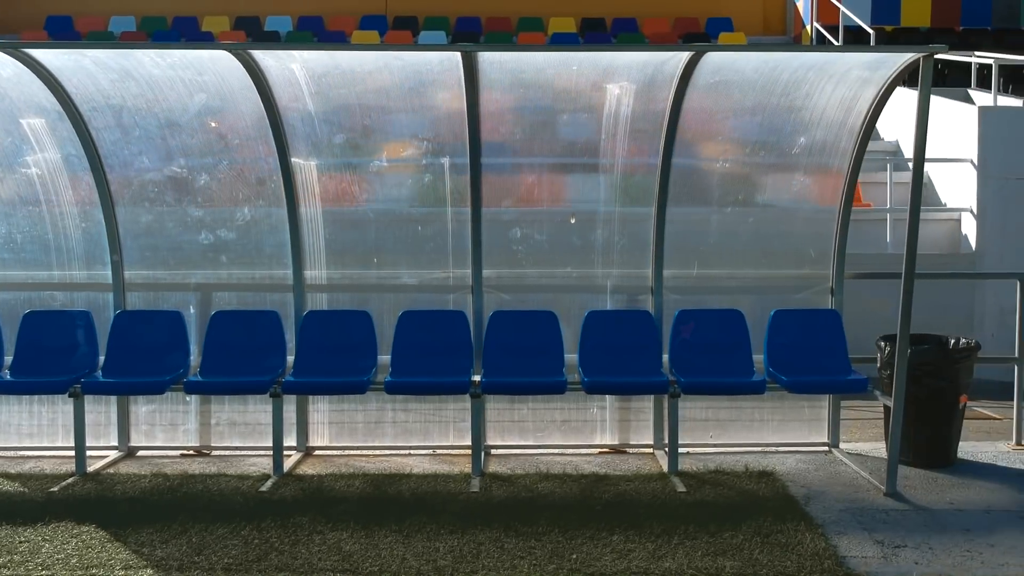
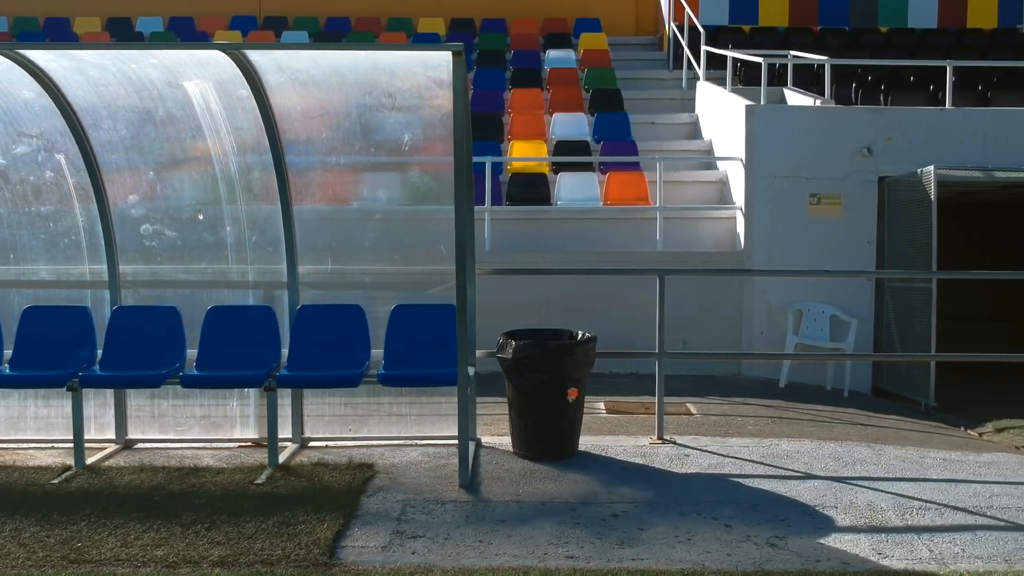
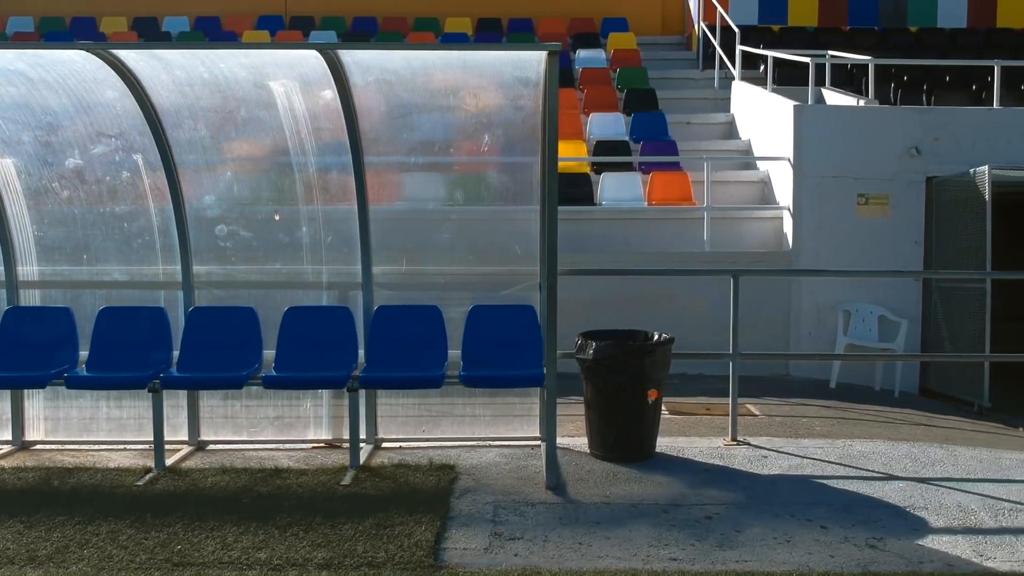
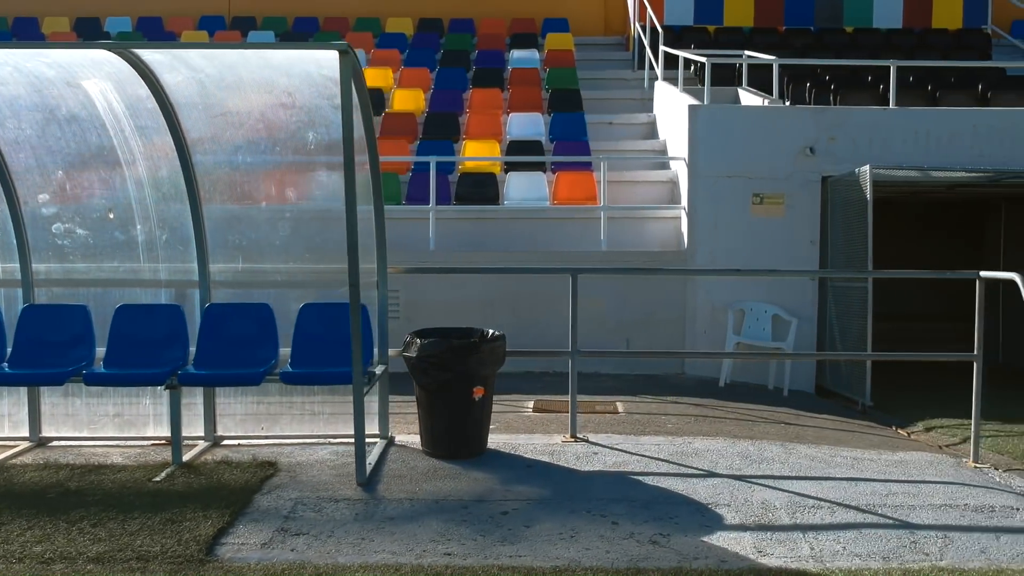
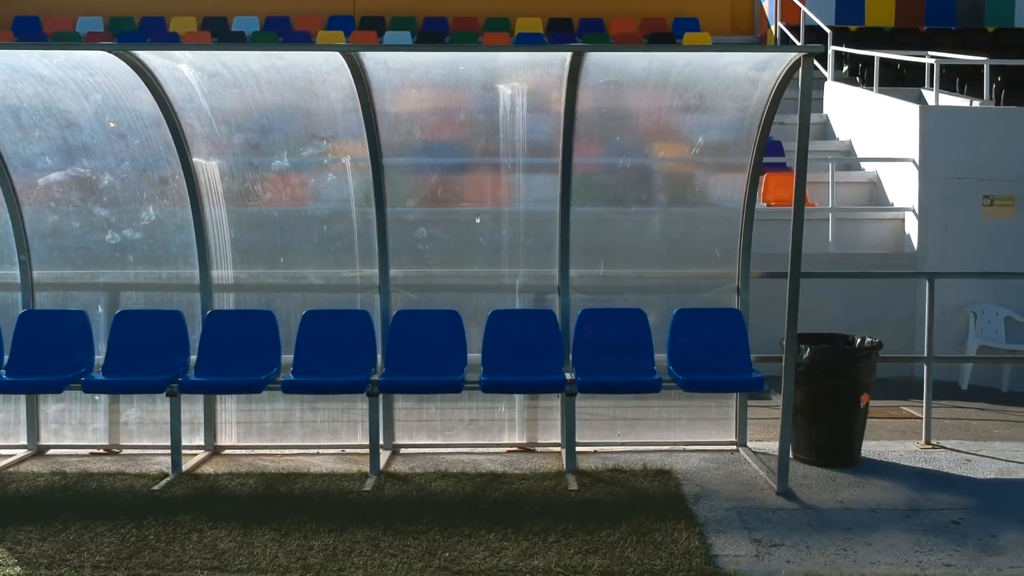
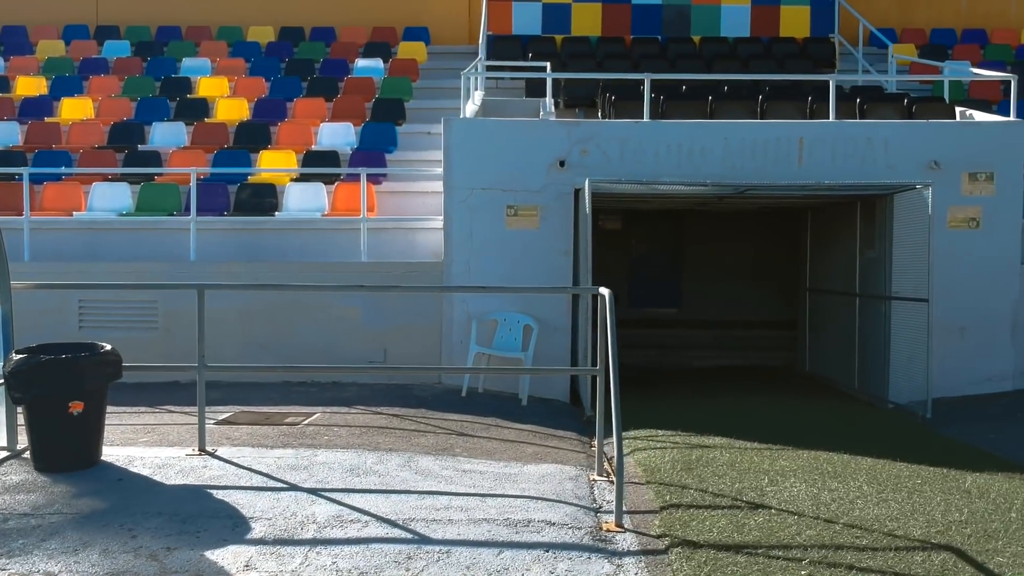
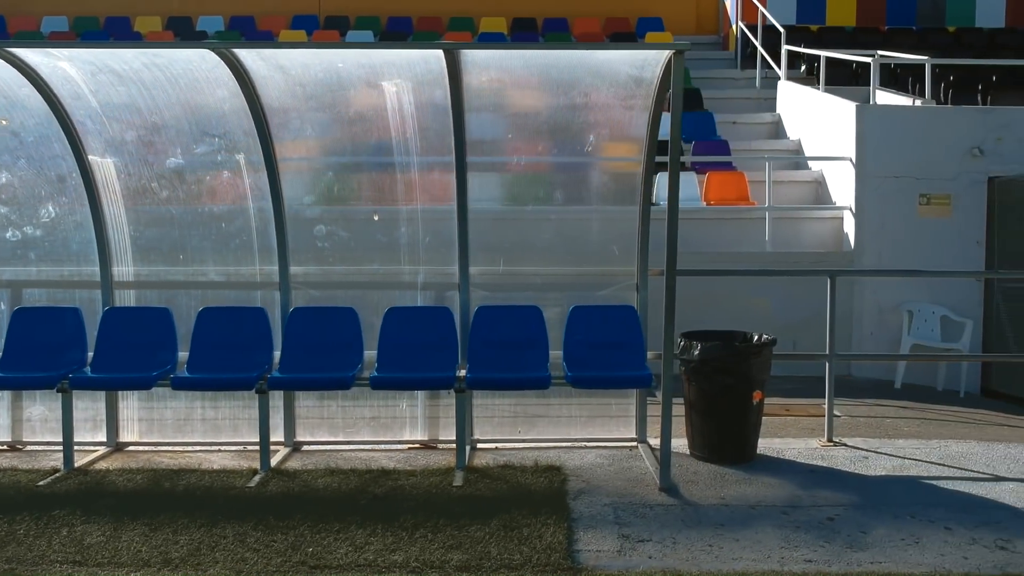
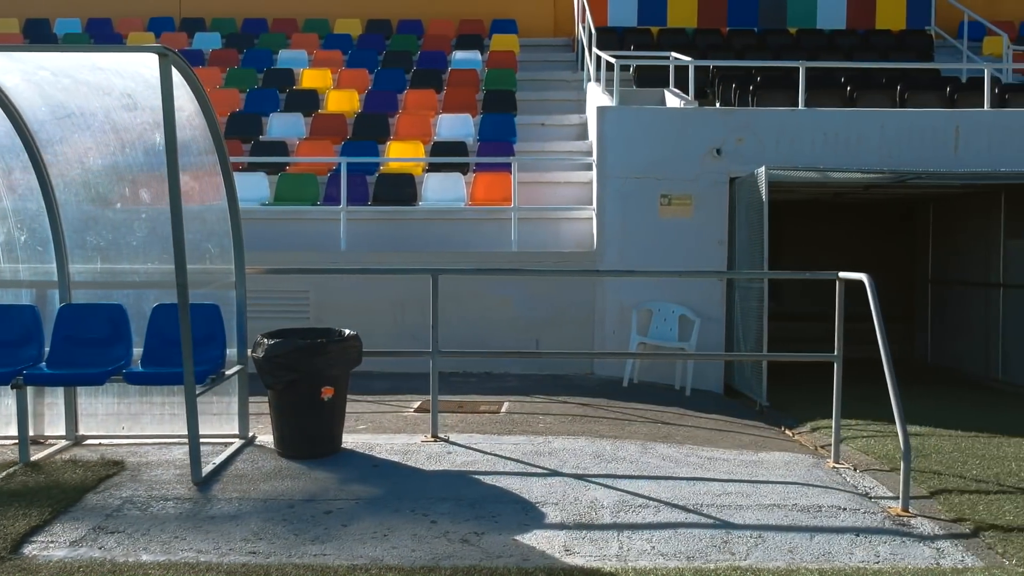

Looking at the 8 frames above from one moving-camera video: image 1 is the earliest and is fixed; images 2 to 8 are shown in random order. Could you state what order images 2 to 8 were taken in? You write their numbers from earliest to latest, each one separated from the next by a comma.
5, 7, 3, 2, 4, 8, 6
